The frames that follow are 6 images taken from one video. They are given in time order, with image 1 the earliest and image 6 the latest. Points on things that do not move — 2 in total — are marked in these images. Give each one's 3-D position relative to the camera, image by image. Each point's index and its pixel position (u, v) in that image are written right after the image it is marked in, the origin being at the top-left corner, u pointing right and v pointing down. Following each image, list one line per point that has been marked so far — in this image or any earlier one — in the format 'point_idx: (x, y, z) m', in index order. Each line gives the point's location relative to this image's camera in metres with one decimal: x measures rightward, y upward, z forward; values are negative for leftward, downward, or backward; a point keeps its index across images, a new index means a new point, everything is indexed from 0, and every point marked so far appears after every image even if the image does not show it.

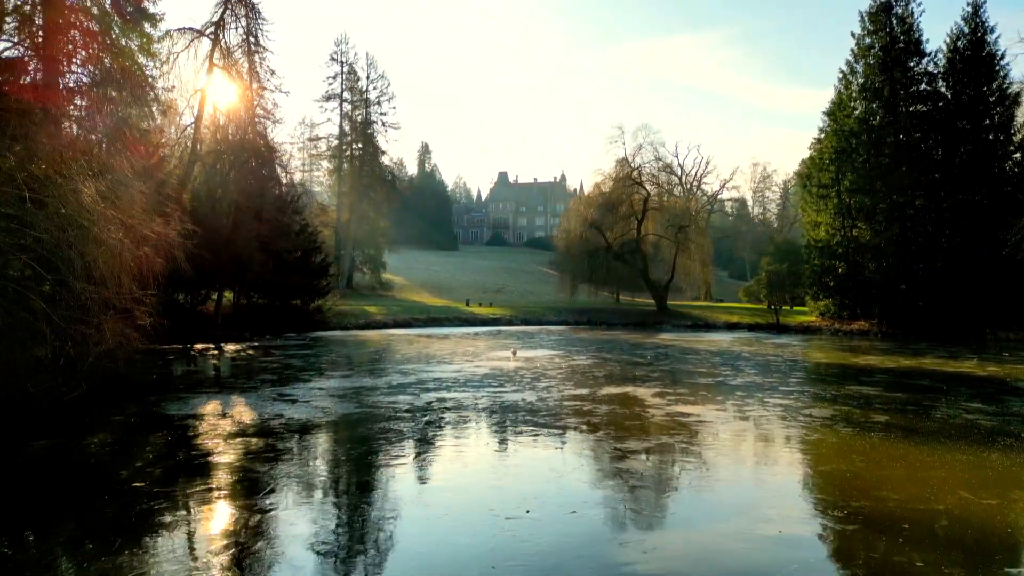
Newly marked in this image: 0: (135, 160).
0: (-7.7, +2.6, +14.6) m
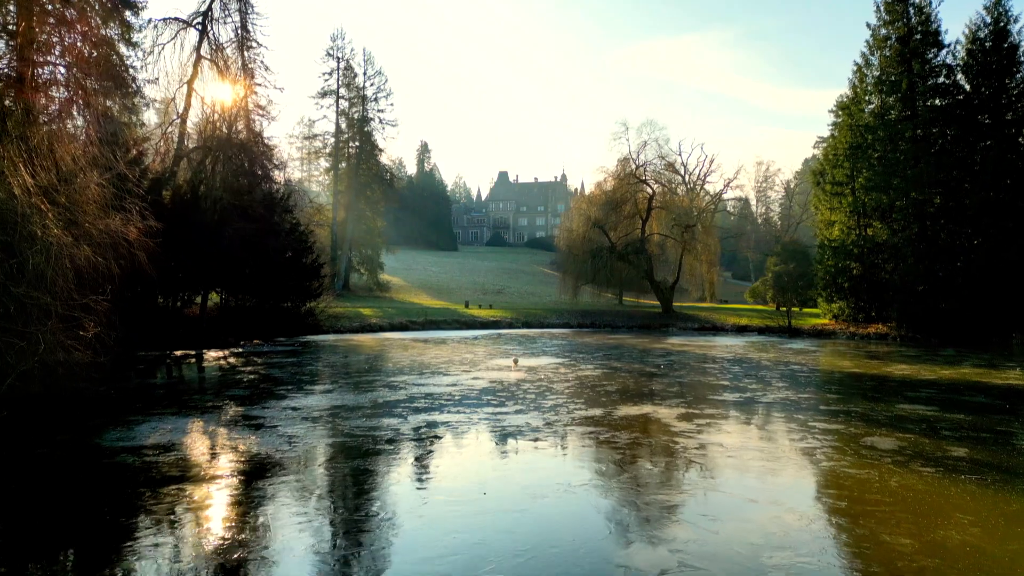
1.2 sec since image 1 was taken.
0: (-7.7, +2.5, +12.9) m
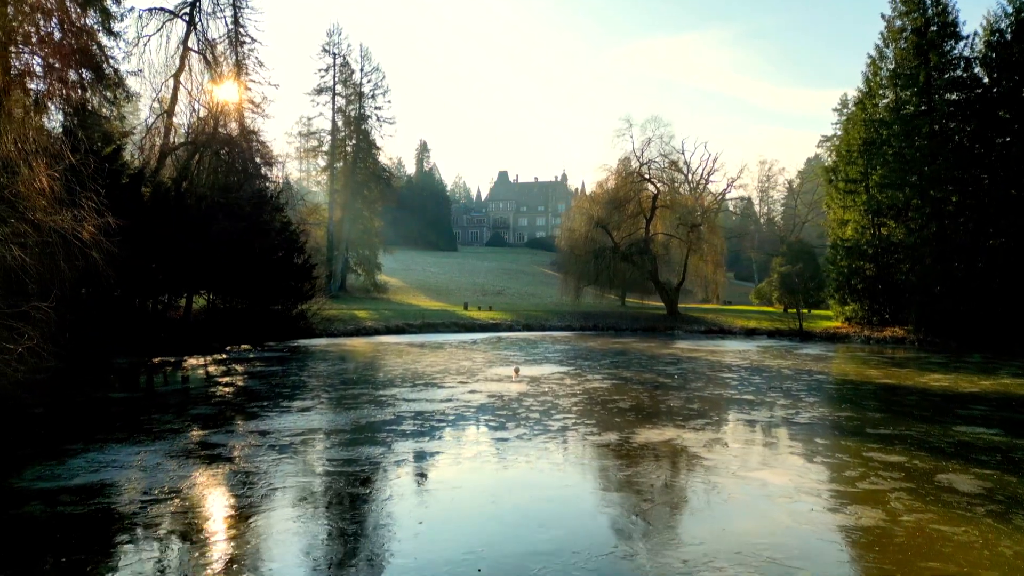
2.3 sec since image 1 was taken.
0: (-7.6, +2.4, +11.5) m
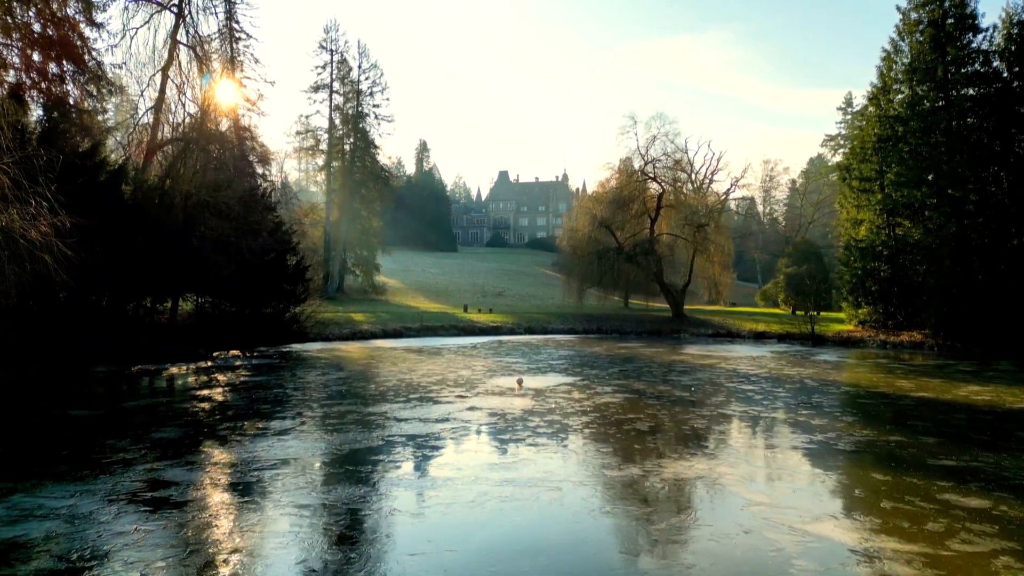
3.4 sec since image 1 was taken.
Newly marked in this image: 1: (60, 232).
0: (-7.6, +2.3, +10.2) m
1: (-9.0, +1.1, +13.7) m
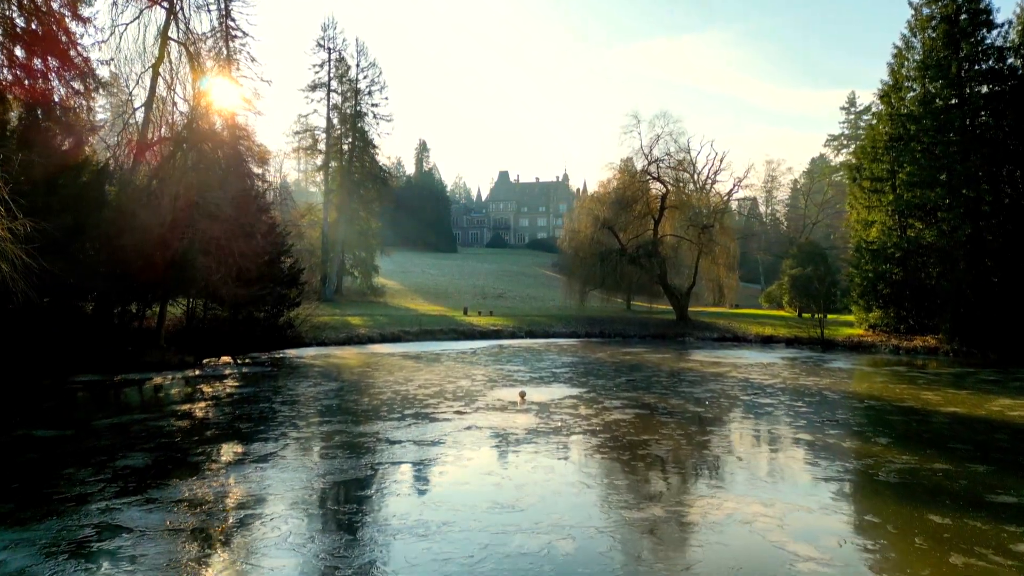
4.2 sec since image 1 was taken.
0: (-7.5, +2.2, +9.2) m
1: (-9.0, +1.0, +12.7) m
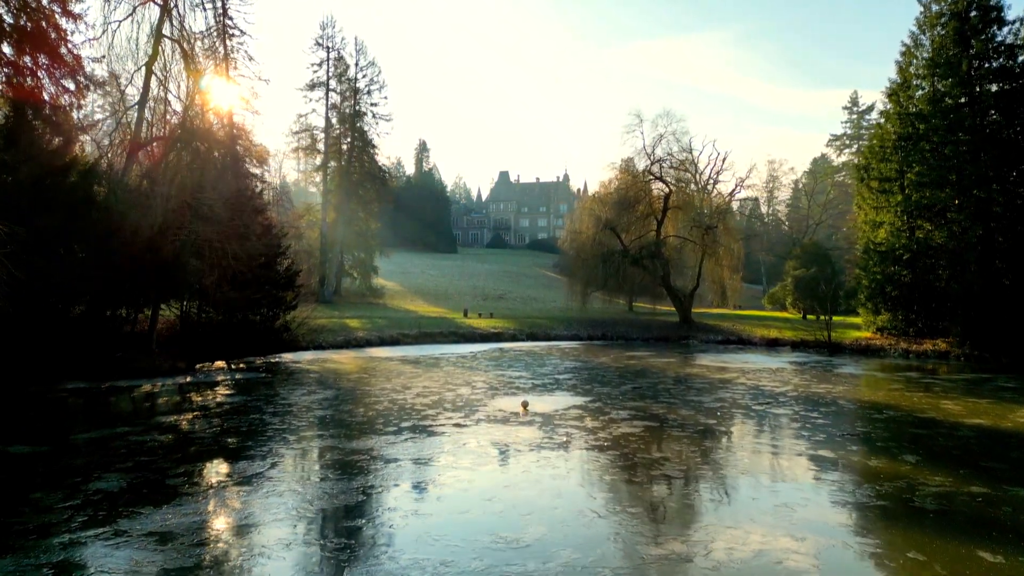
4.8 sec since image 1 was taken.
0: (-7.5, +2.1, +8.5) m
1: (-8.9, +0.9, +12.1) m
